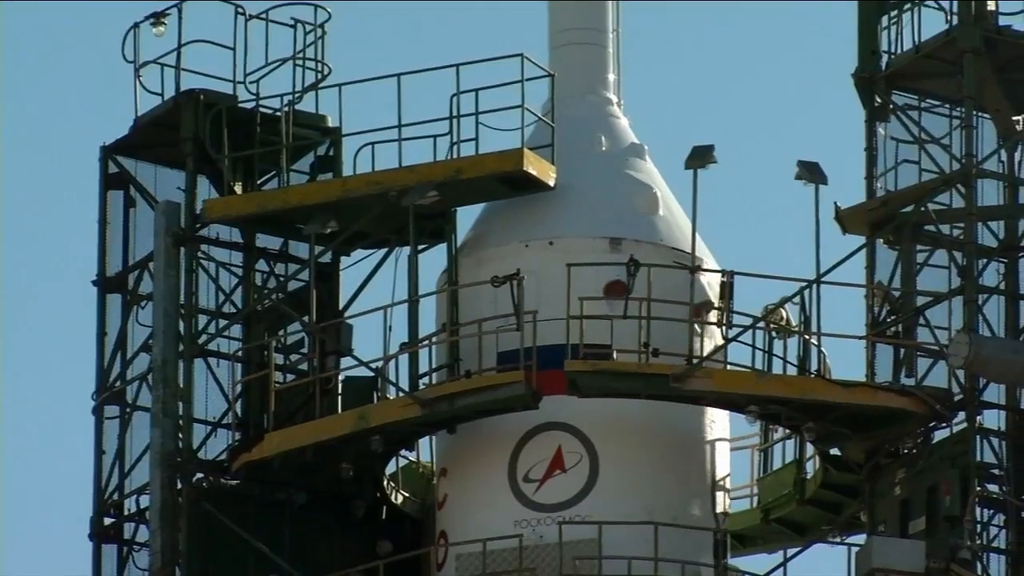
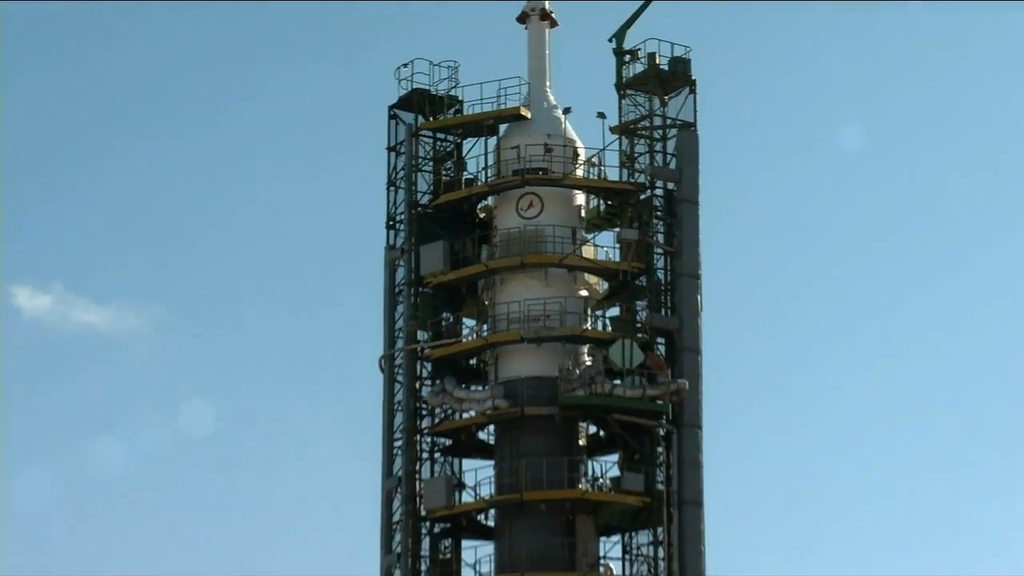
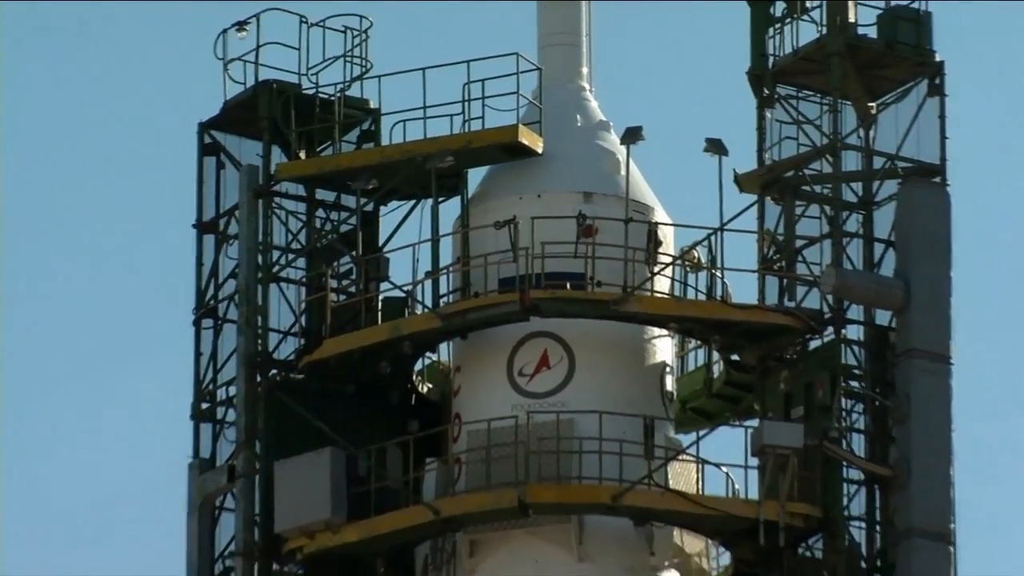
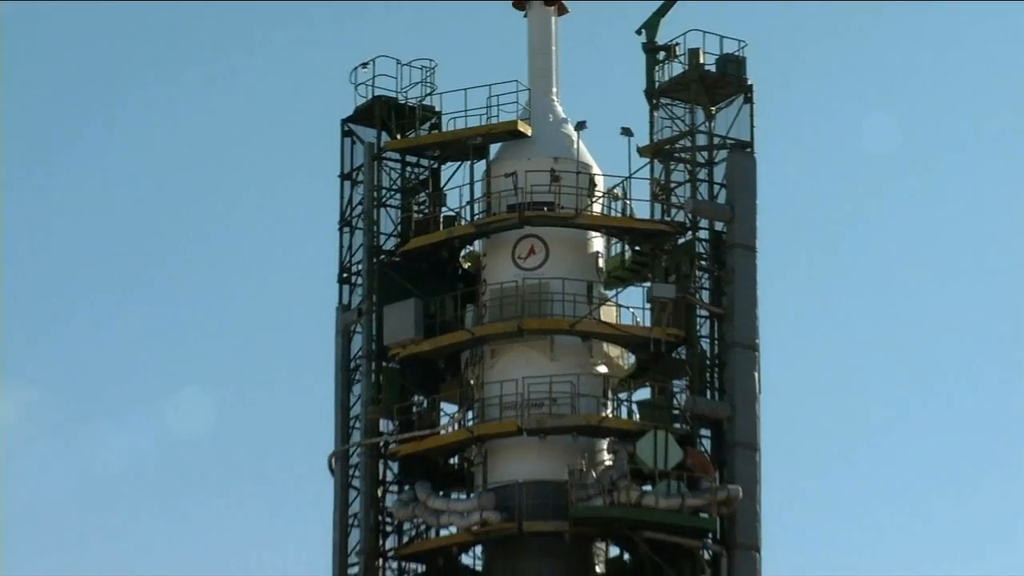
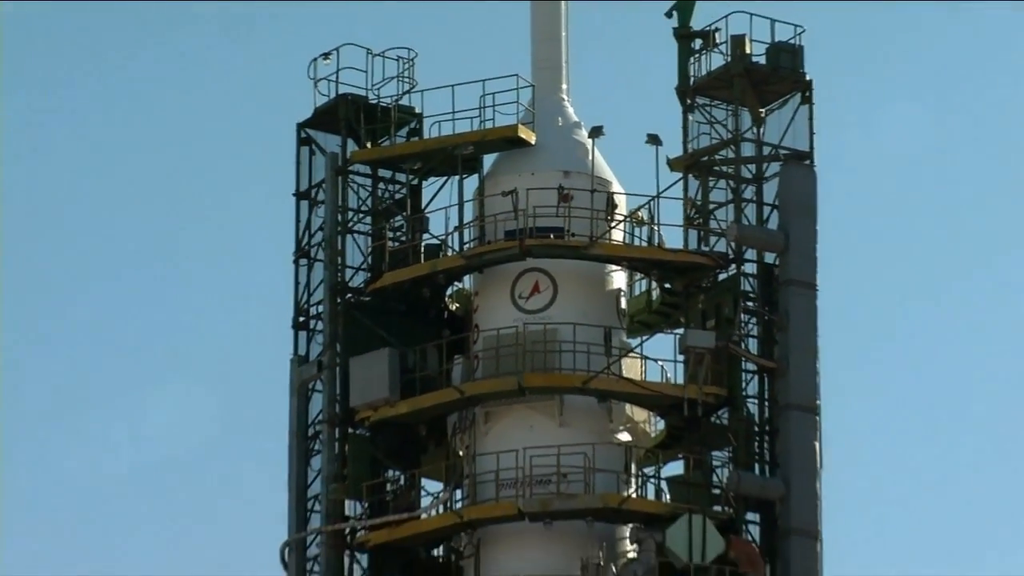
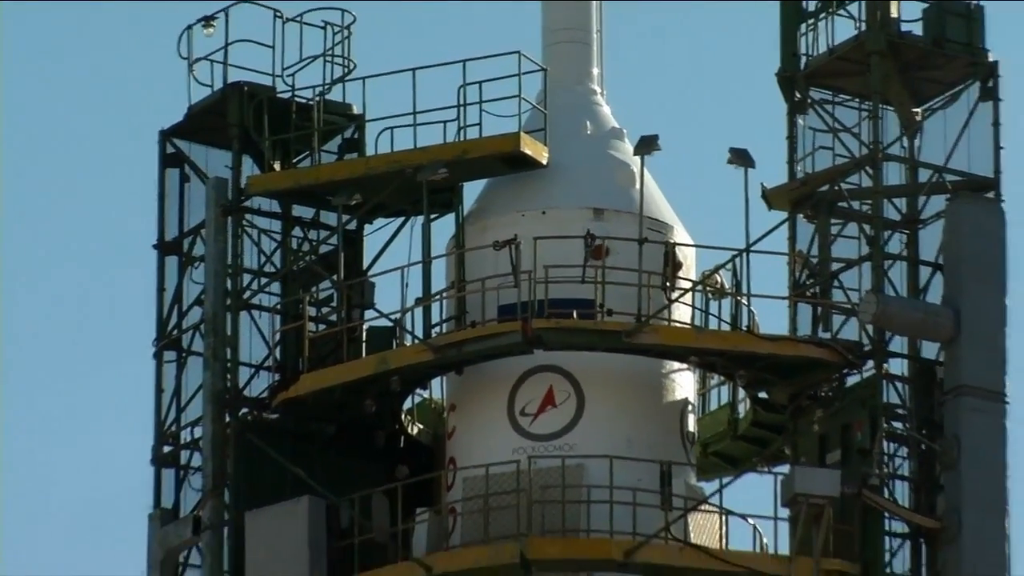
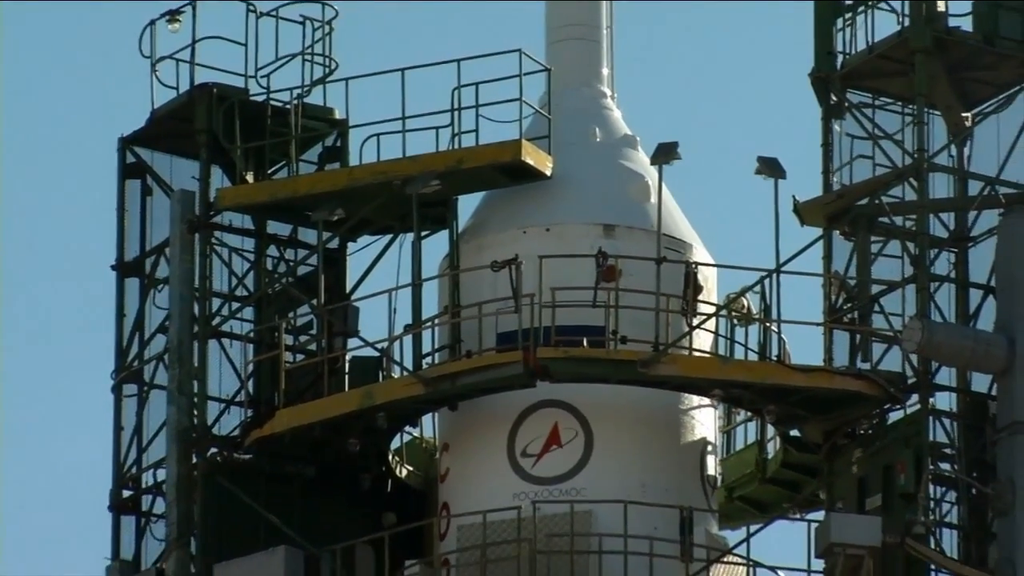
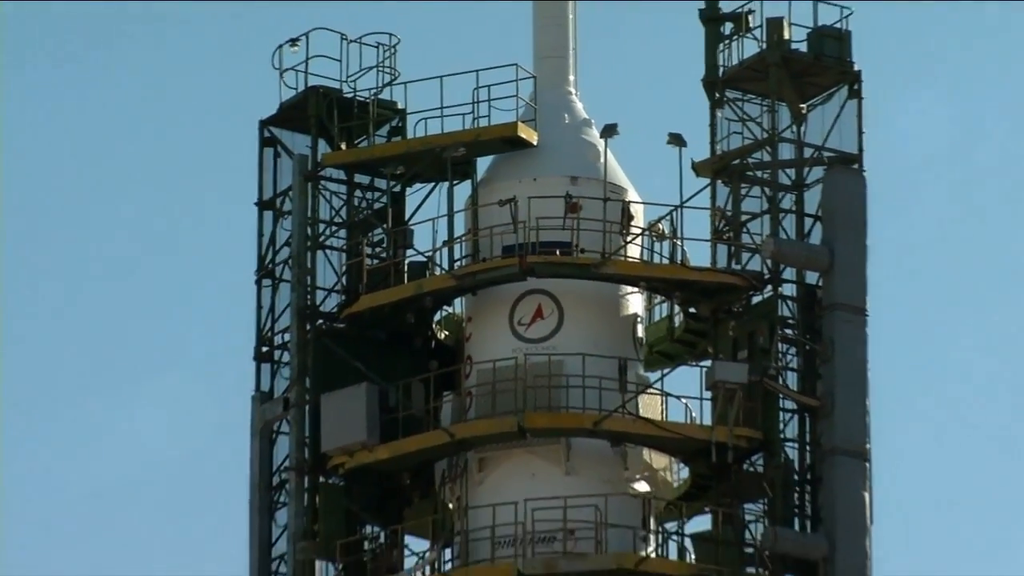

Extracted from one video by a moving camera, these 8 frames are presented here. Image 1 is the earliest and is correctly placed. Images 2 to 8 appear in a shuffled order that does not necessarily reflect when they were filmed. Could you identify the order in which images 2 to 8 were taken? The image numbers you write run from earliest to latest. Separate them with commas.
7, 6, 3, 8, 5, 4, 2
